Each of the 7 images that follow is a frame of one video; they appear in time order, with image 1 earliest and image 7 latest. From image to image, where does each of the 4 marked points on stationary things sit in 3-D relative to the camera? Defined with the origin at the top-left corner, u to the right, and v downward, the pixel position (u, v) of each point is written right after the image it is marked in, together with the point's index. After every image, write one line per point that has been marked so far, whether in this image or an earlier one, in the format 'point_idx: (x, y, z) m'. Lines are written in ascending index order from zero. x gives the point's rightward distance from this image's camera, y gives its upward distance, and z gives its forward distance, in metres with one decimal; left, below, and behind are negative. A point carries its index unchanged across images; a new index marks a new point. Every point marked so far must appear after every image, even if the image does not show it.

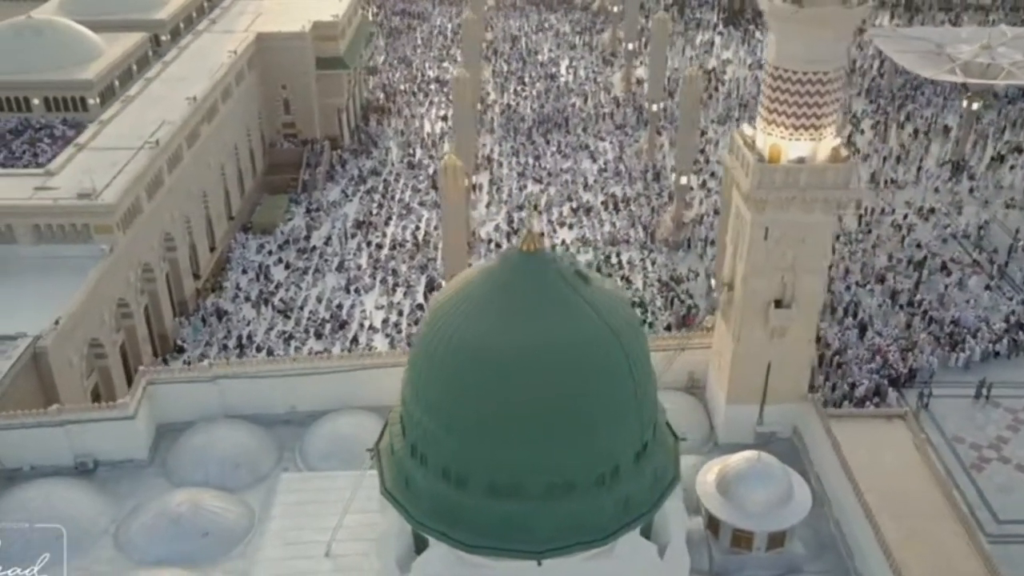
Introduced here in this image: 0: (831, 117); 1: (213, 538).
0: (+4.2, +2.3, +12.5) m
1: (-4.1, -3.4, +13.0) m
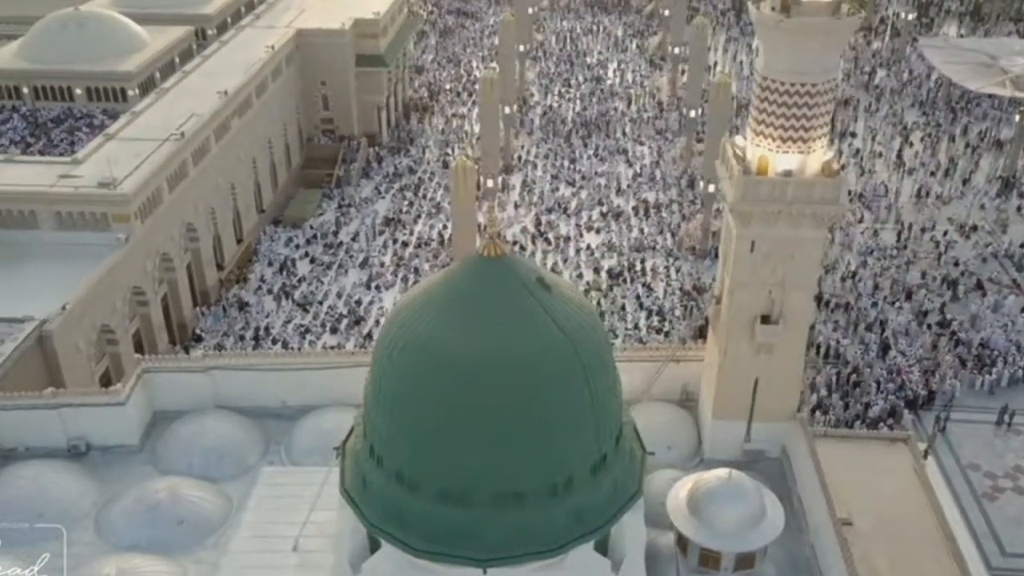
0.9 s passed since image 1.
0: (+3.9, +2.0, +12.2) m
1: (-4.5, -3.3, +13.2) m
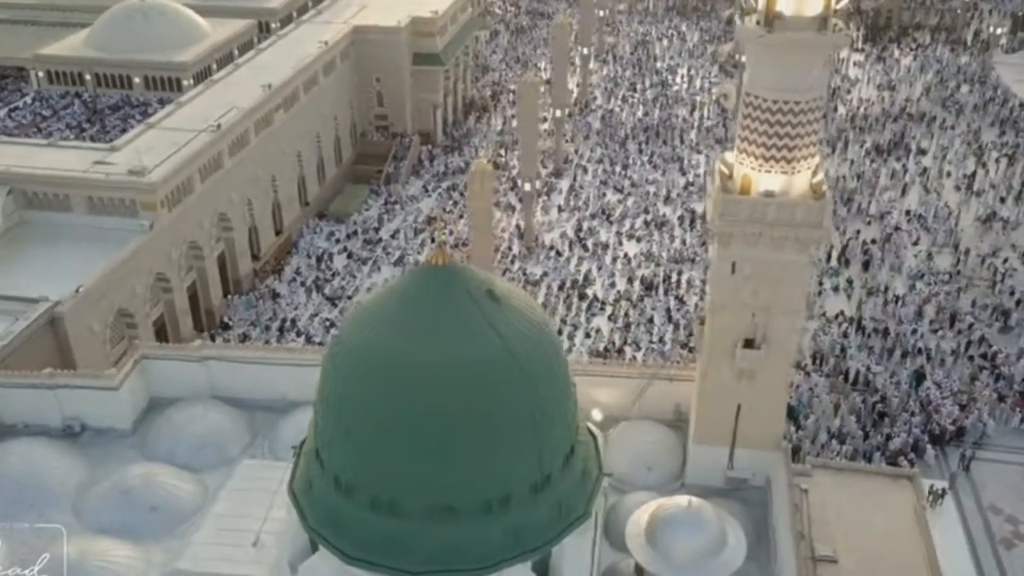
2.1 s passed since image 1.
0: (+3.6, +1.7, +11.6) m
1: (-5.0, -3.2, +13.5) m
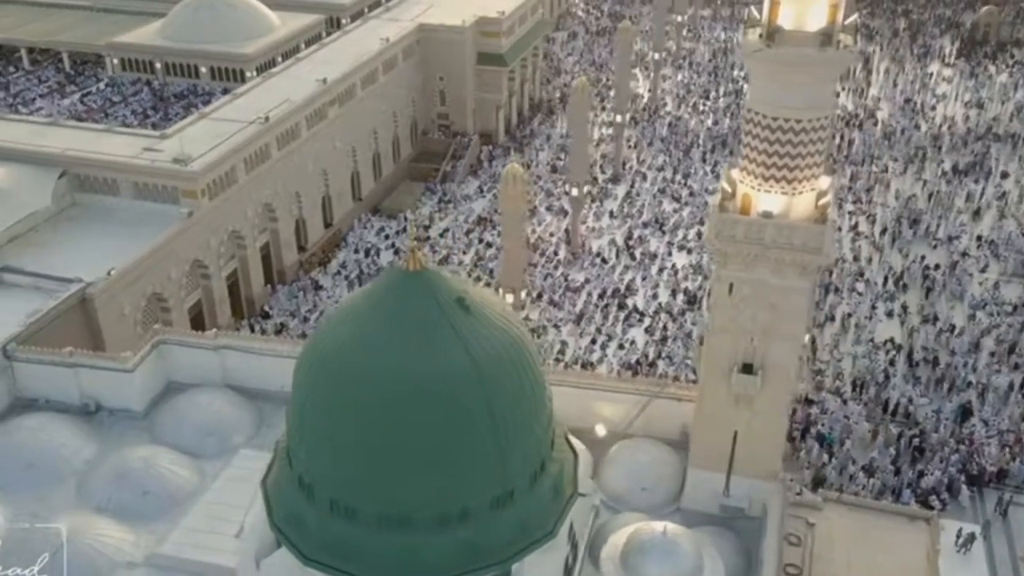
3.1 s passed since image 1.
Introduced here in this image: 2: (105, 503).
0: (+3.4, +1.4, +11.1) m
1: (-5.2, -3.0, +13.7) m
2: (-5.8, -3.1, +13.8) m
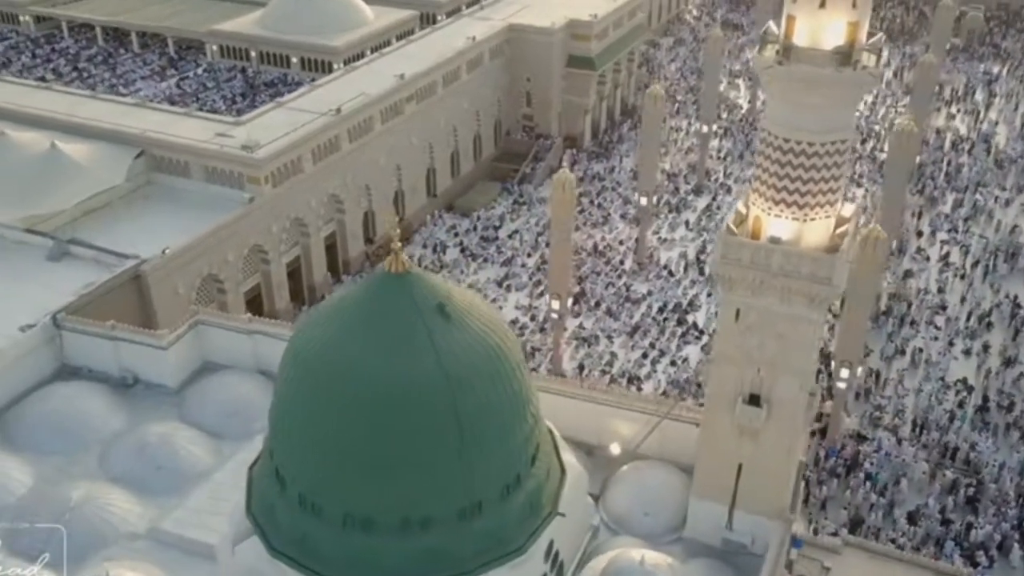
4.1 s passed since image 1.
0: (+3.4, +1.0, +10.5) m
1: (-5.1, -2.7, +14.1) m
2: (-5.8, -2.8, +14.2) m
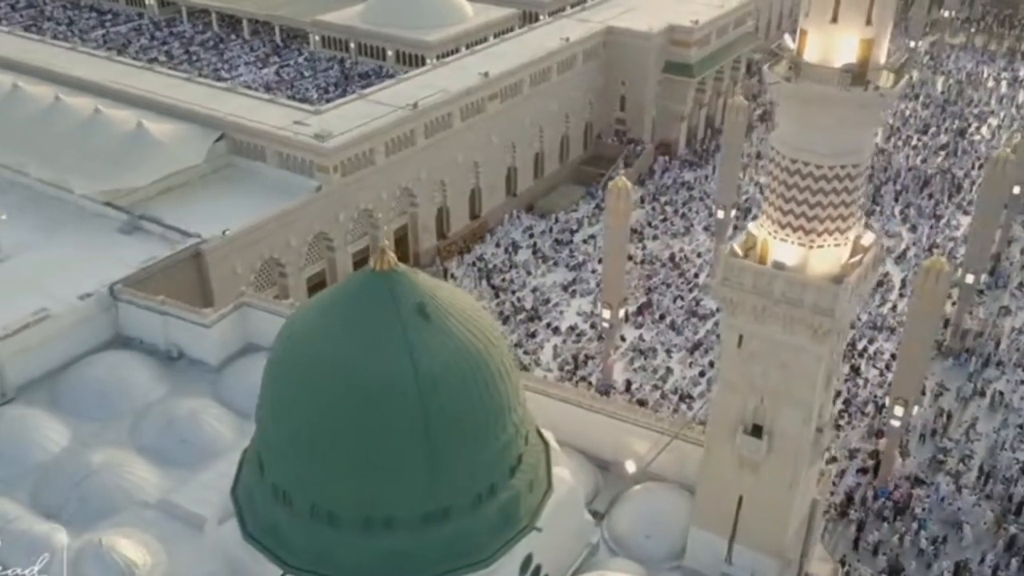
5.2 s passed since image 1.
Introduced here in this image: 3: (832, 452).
0: (+3.3, +0.7, +9.9) m
1: (-5.0, -2.4, +14.6) m
2: (-5.6, -2.4, +14.8) m
3: (+6.3, -3.2, +18.7) m
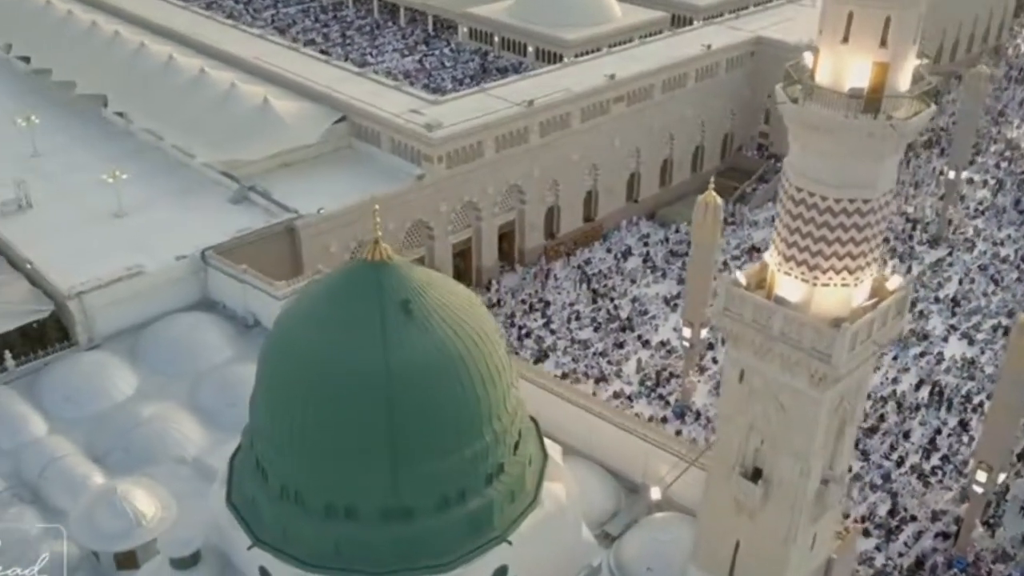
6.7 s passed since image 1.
0: (+3.1, +0.3, +9.1) m
1: (-4.4, -2.0, +15.2) m
2: (-5.0, -1.9, +15.6) m
3: (+7.2, -4.0, +17.2) m
